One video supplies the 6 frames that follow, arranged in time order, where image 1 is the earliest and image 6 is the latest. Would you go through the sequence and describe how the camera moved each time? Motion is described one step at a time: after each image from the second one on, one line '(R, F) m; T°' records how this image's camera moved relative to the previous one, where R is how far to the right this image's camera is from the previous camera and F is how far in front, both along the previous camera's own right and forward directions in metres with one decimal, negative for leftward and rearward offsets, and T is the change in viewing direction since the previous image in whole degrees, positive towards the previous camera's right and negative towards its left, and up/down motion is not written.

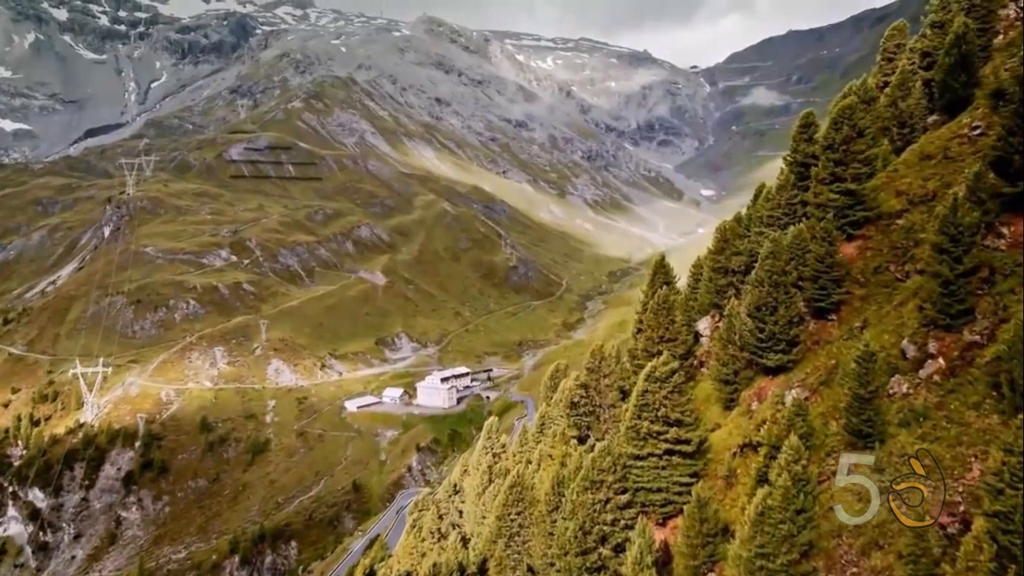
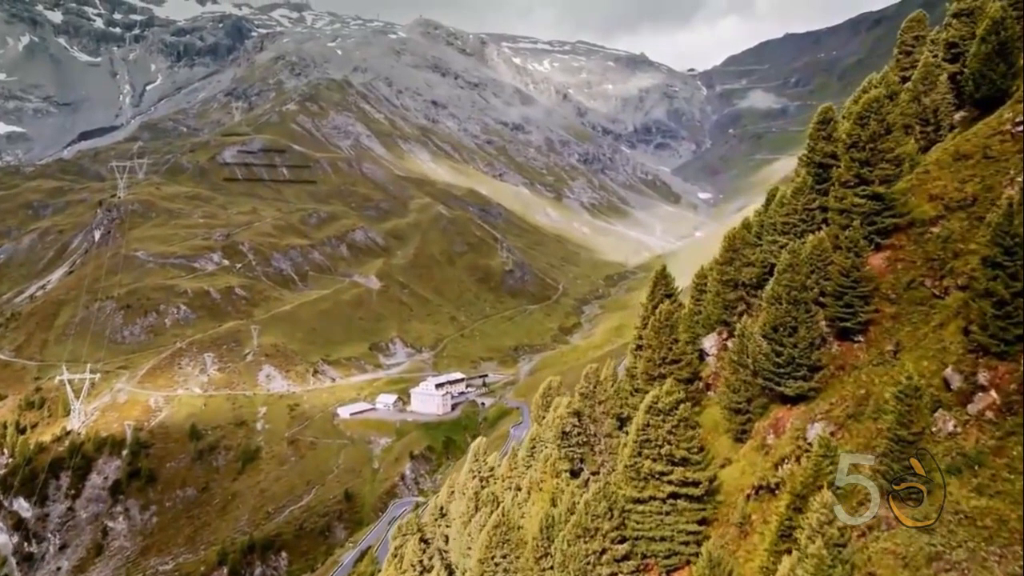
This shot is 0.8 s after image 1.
(+0.6, +3.6) m; 0°
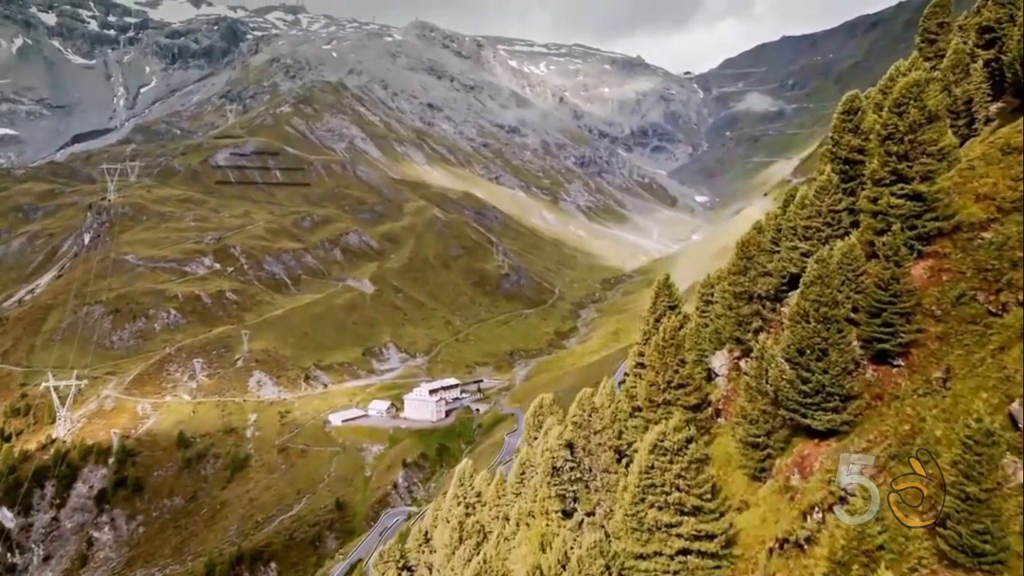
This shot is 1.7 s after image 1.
(+0.5, +3.8) m; 0°
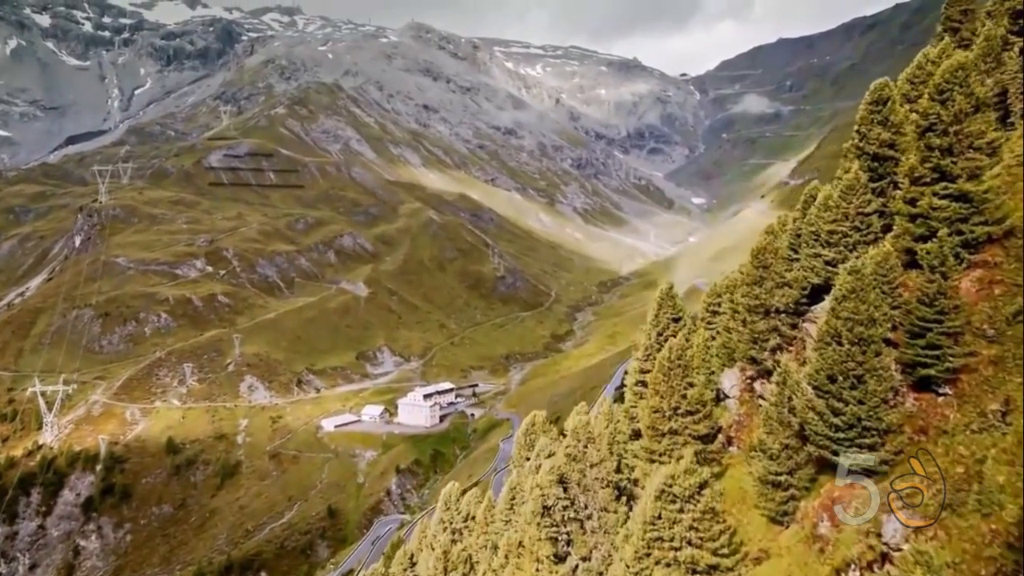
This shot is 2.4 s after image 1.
(+0.4, +3.2) m; 0°
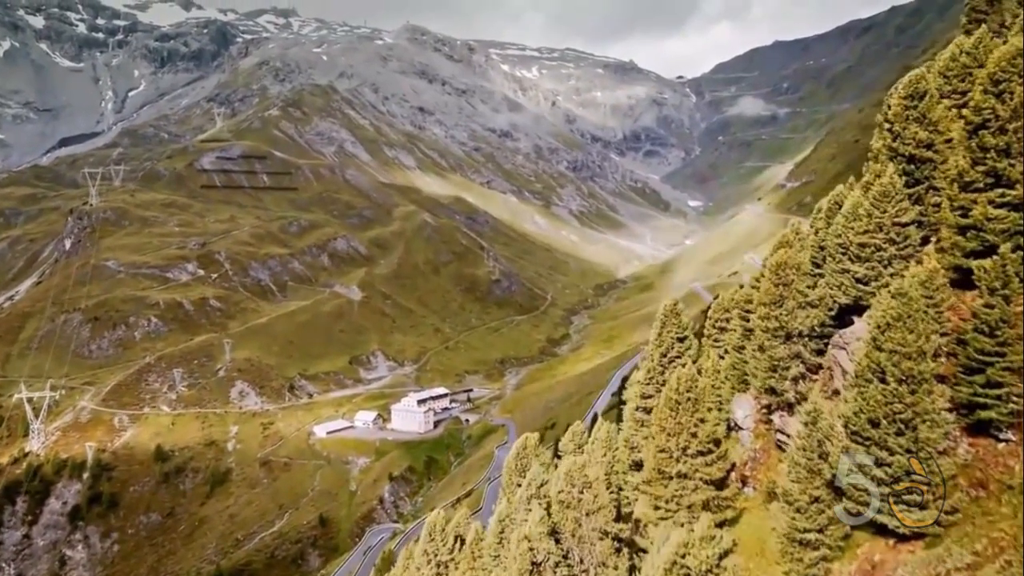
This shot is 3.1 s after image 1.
(+0.4, +3.0) m; 0°
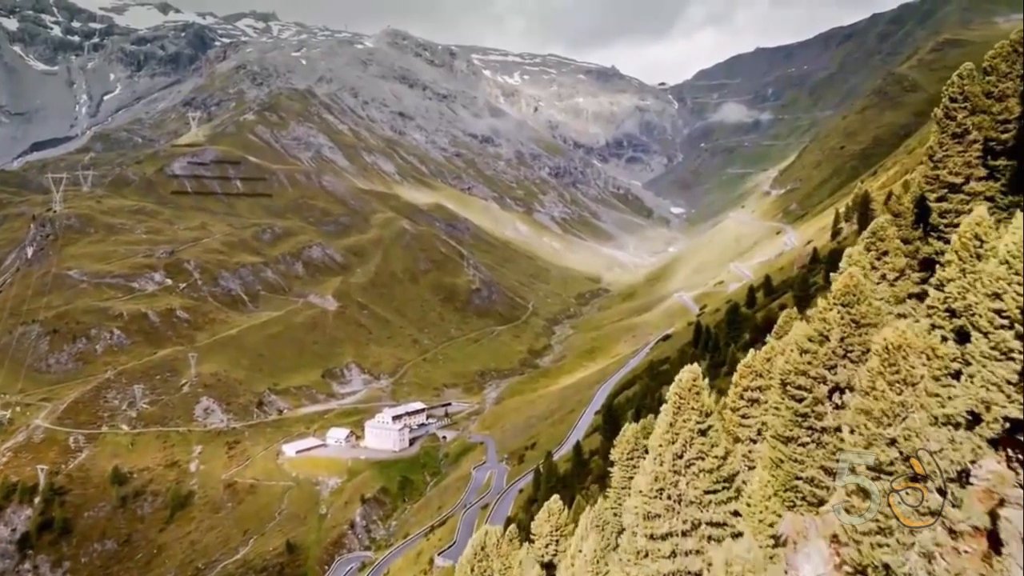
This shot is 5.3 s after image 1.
(+1.3, +8.7) m; +1°
